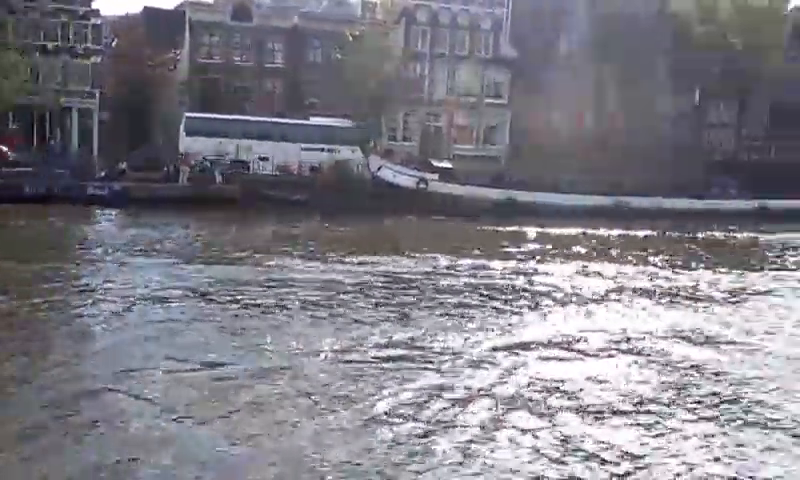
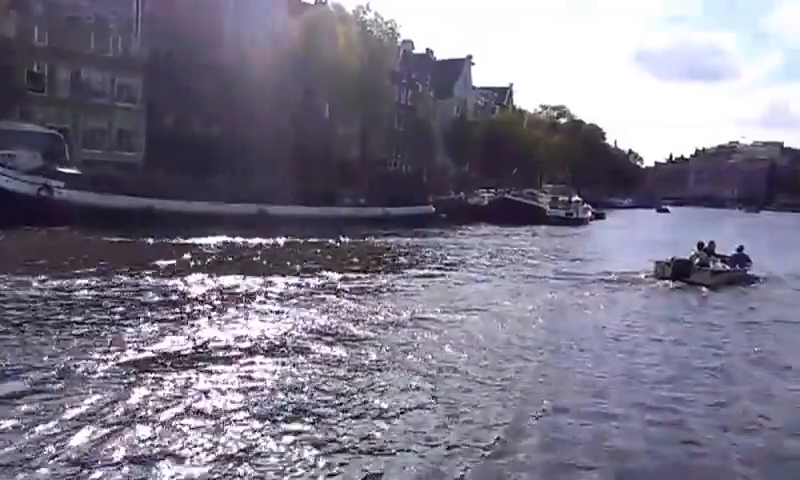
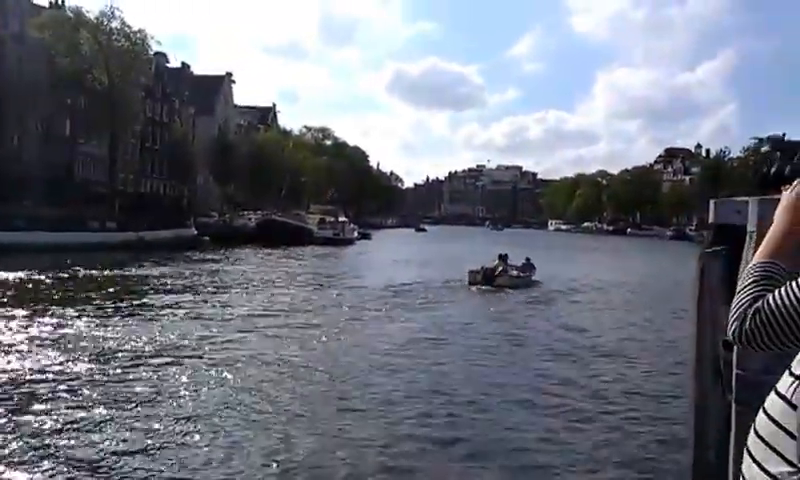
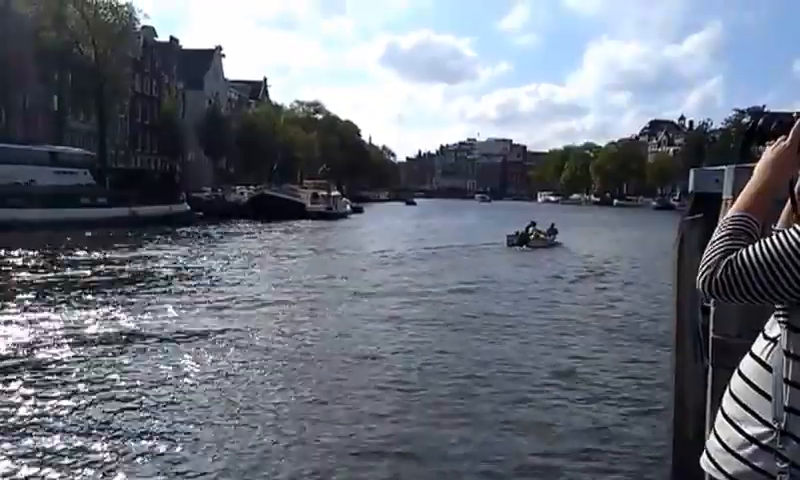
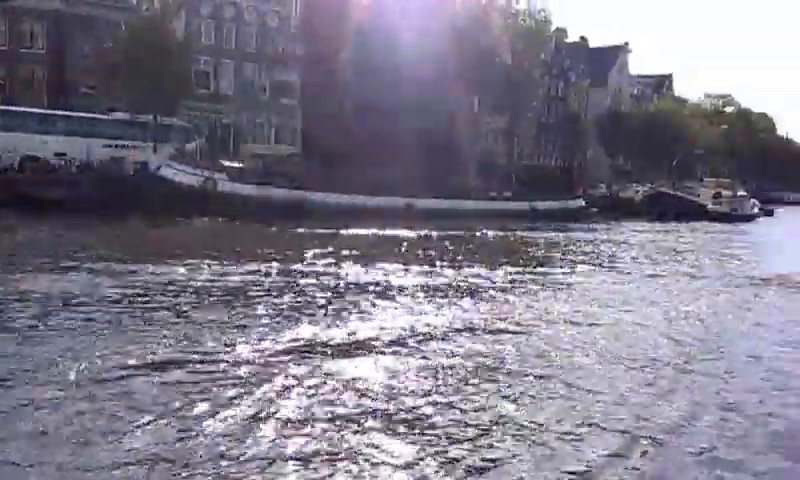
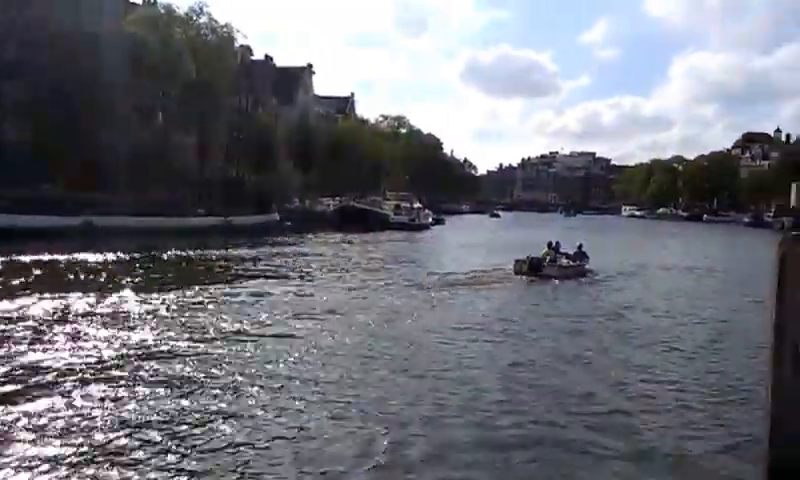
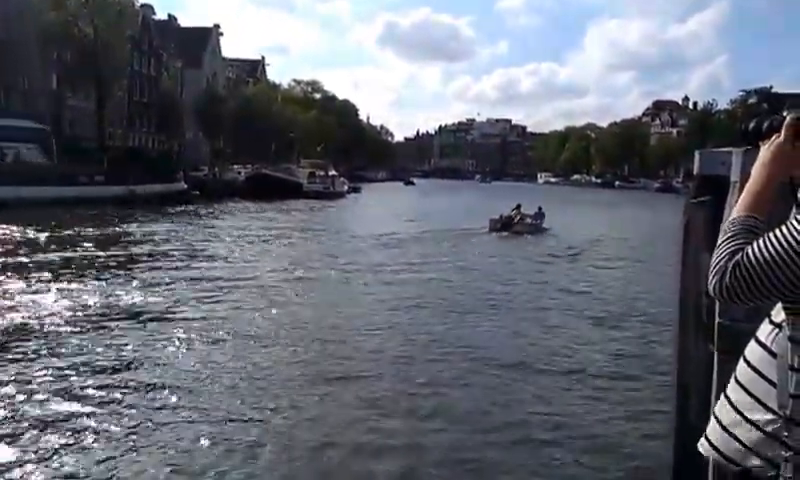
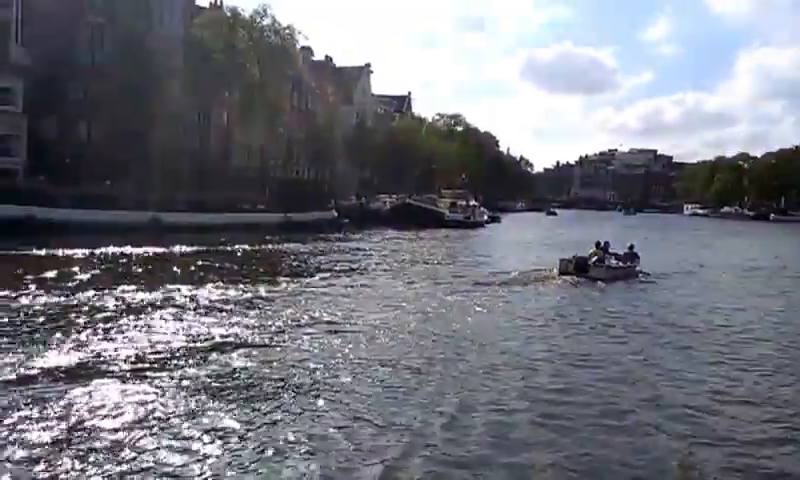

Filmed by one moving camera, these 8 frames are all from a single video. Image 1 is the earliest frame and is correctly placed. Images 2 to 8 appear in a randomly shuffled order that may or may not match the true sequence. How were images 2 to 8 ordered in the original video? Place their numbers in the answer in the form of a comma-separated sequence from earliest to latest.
5, 2, 8, 6, 3, 7, 4
